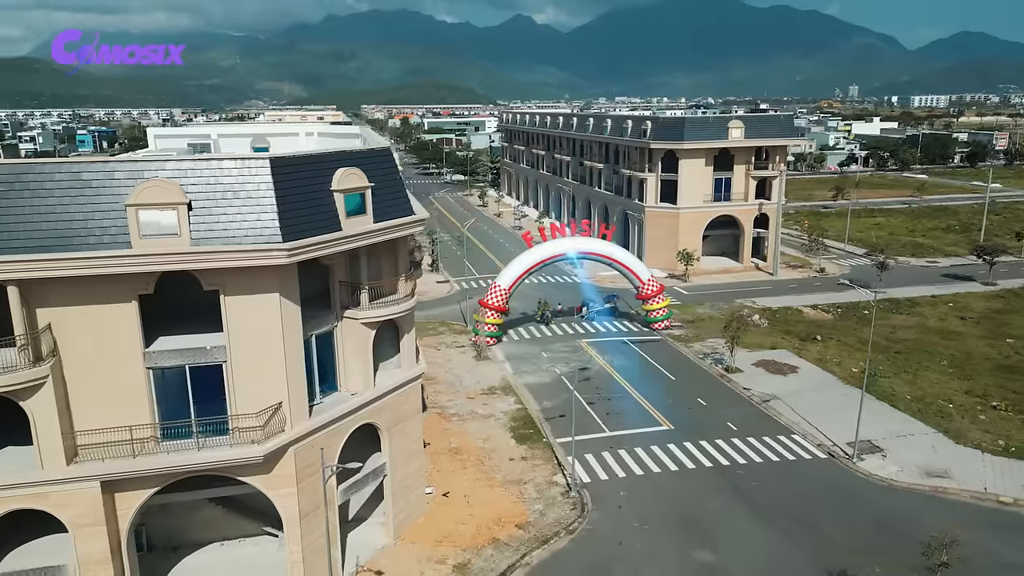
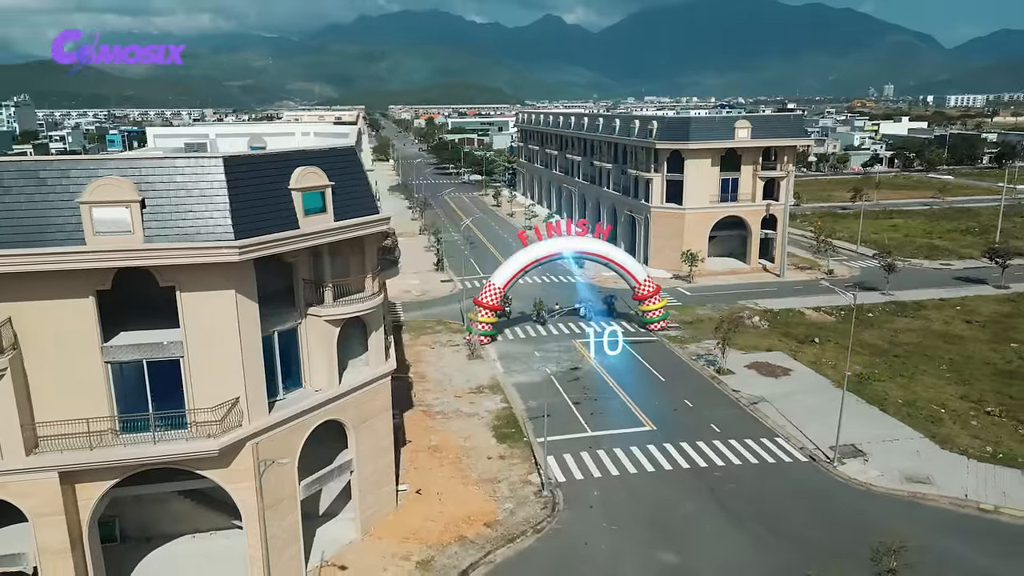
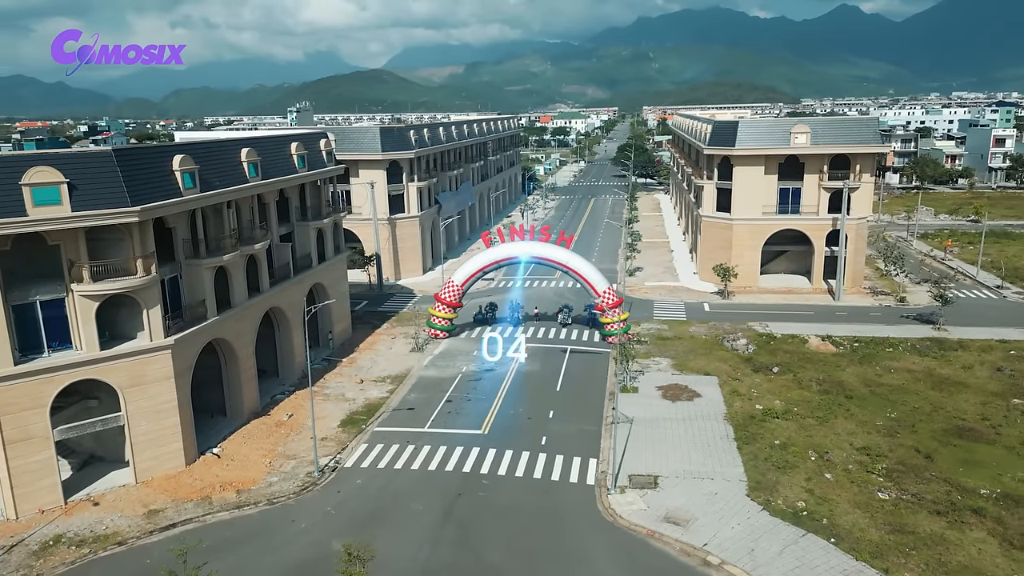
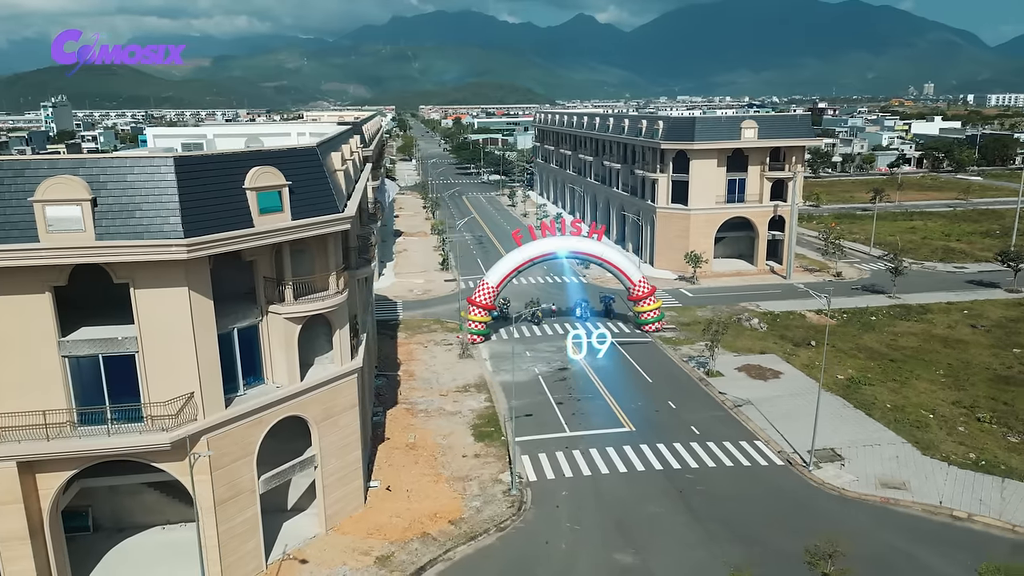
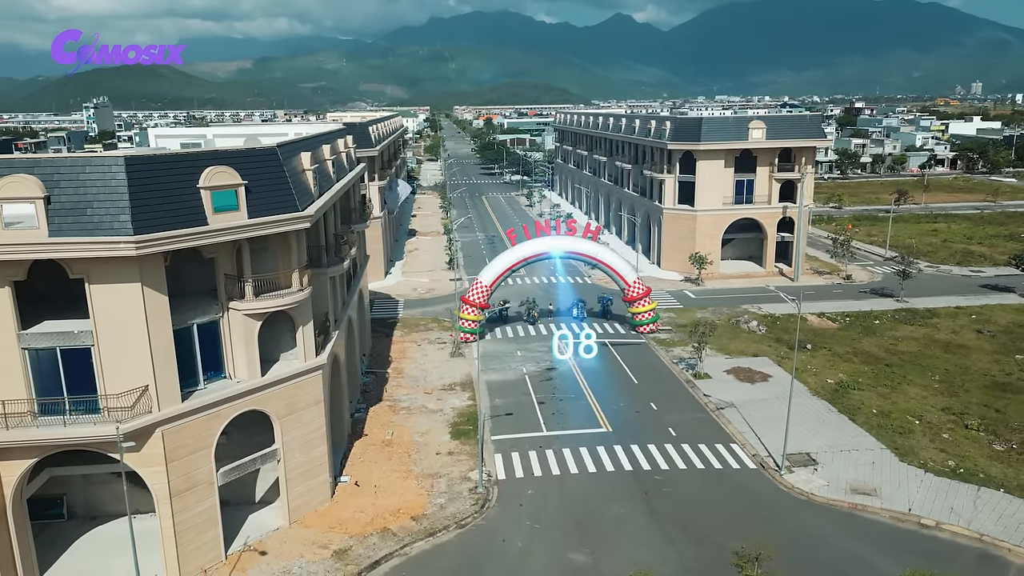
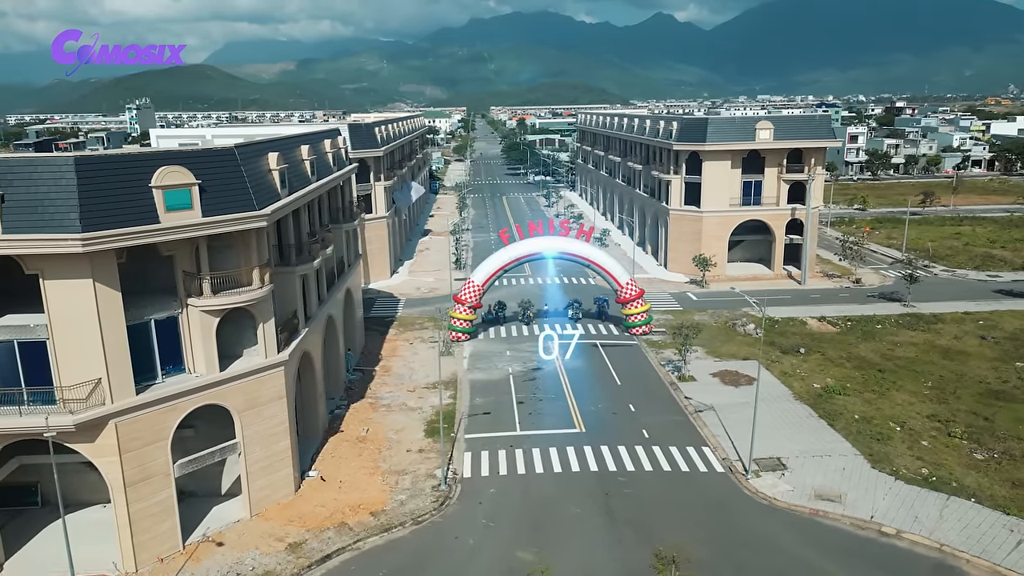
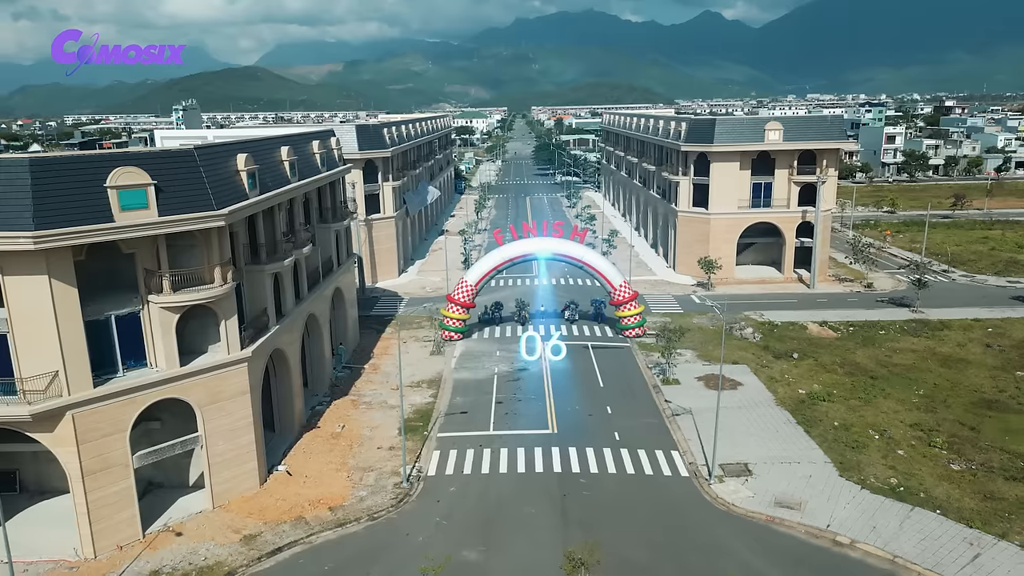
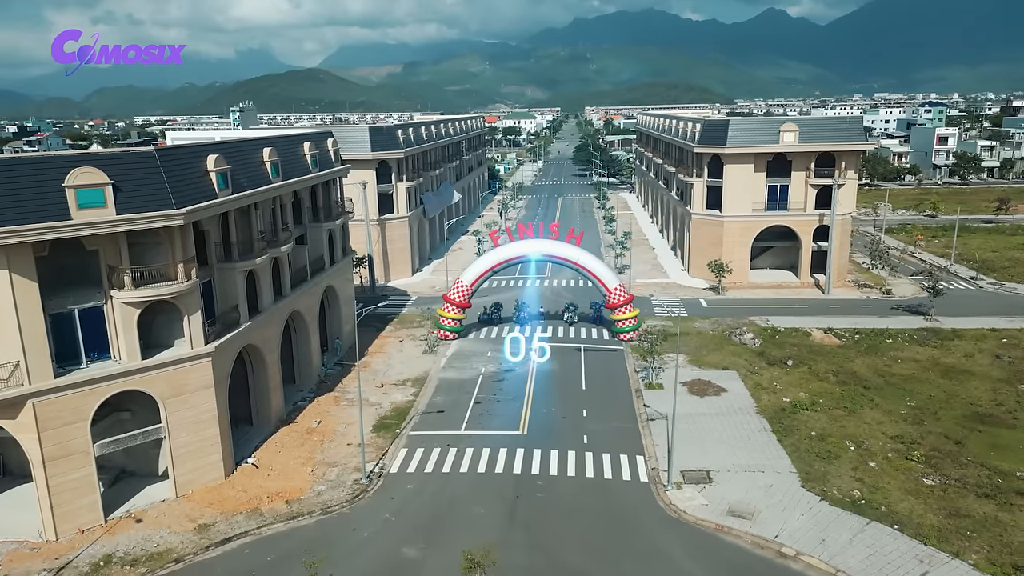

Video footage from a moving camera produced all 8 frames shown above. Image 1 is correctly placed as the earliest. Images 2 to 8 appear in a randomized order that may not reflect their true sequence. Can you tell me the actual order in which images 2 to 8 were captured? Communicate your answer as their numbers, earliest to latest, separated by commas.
2, 4, 5, 6, 7, 8, 3
